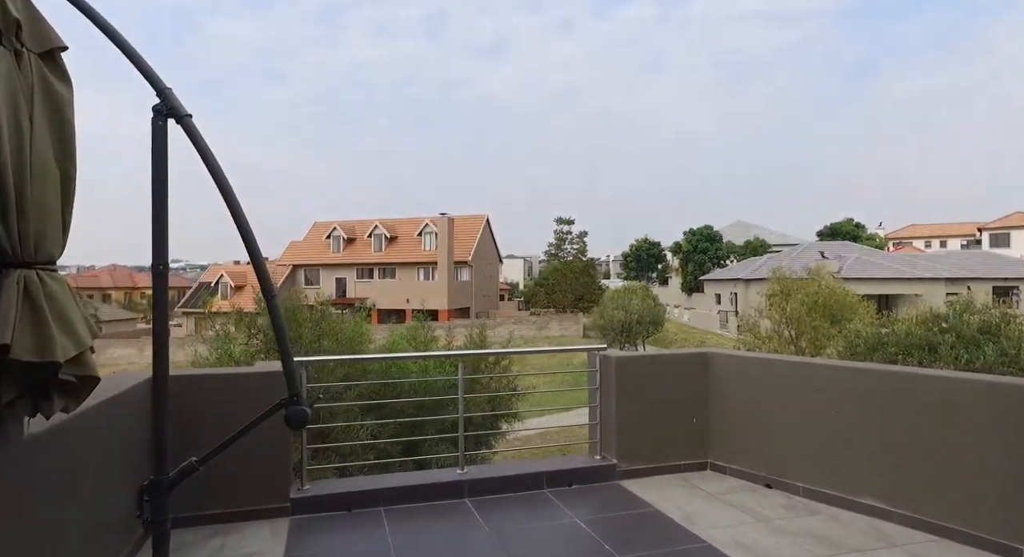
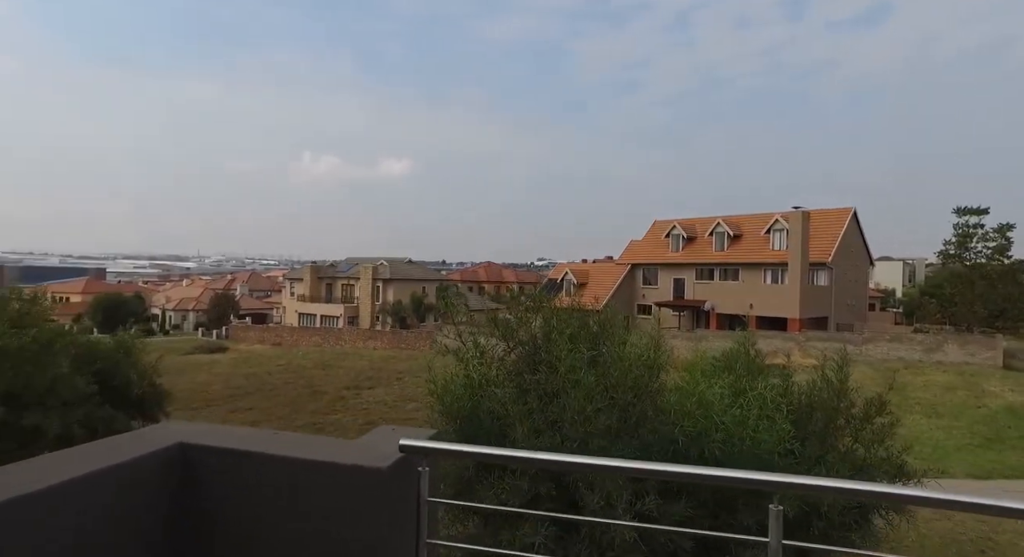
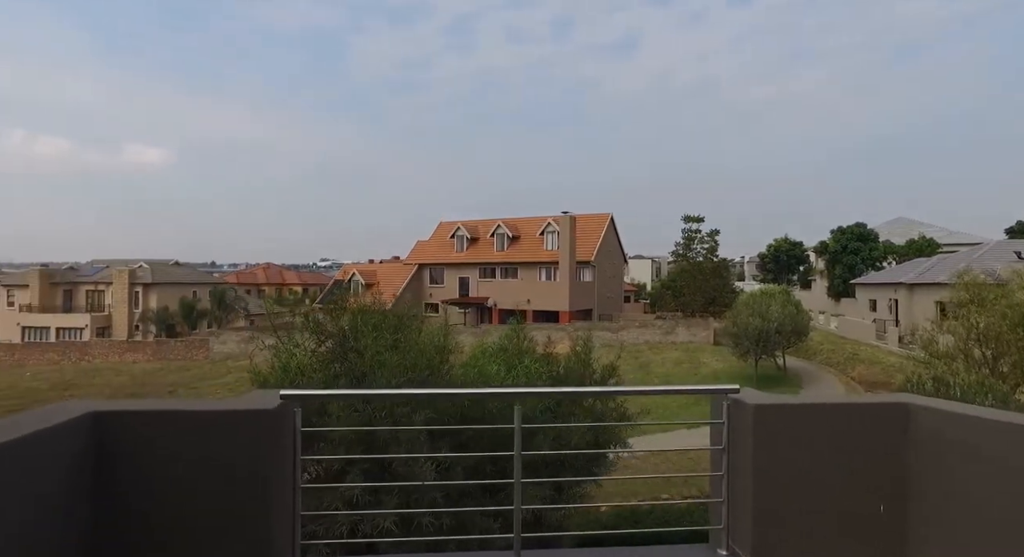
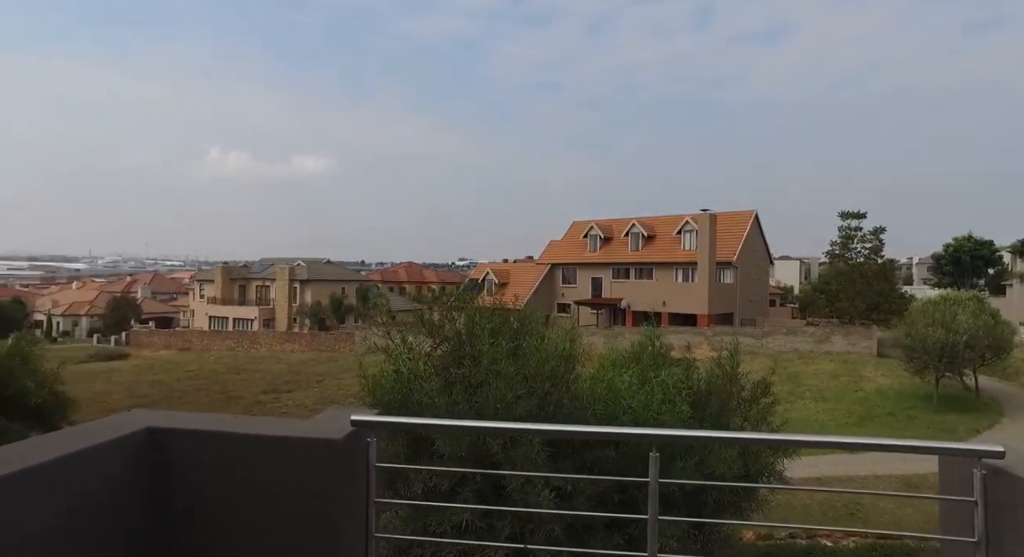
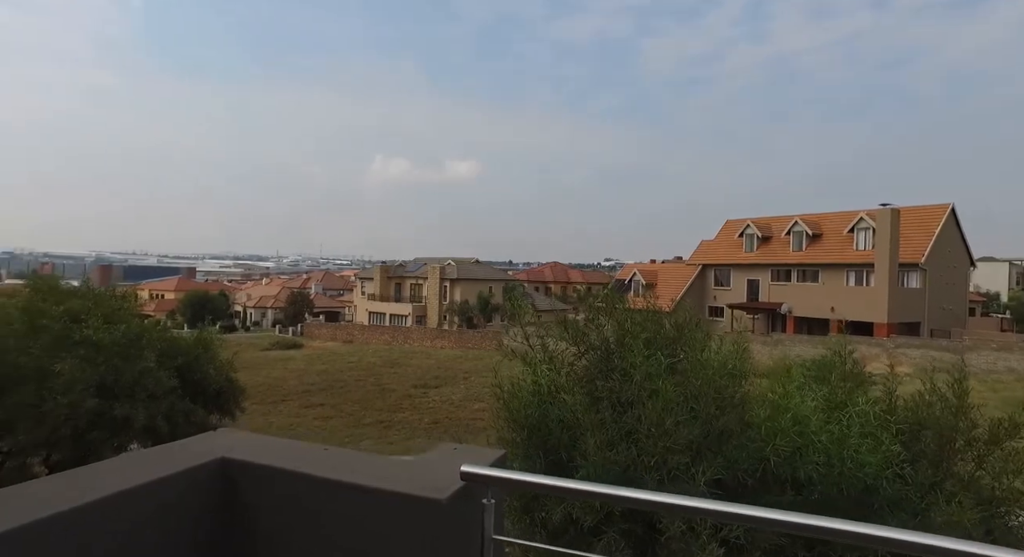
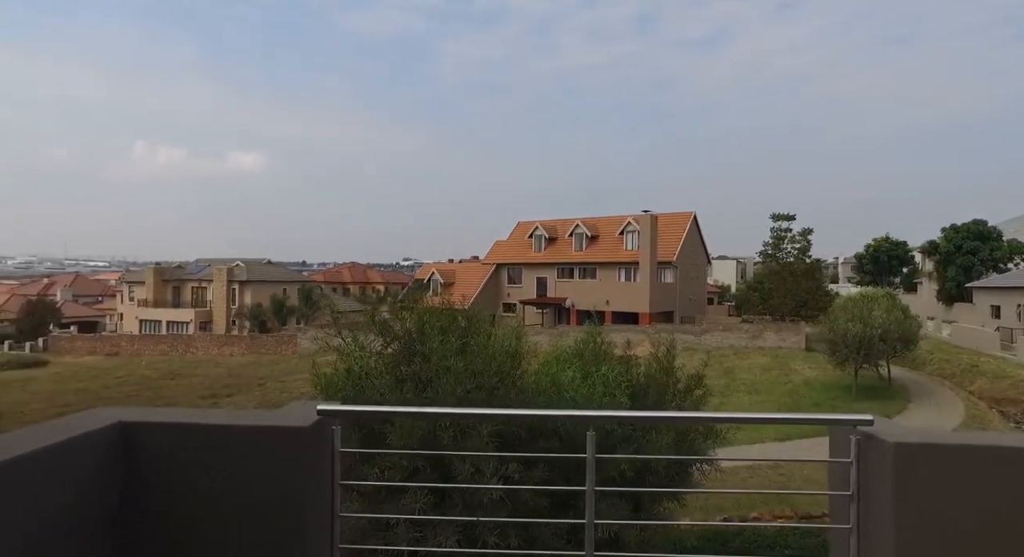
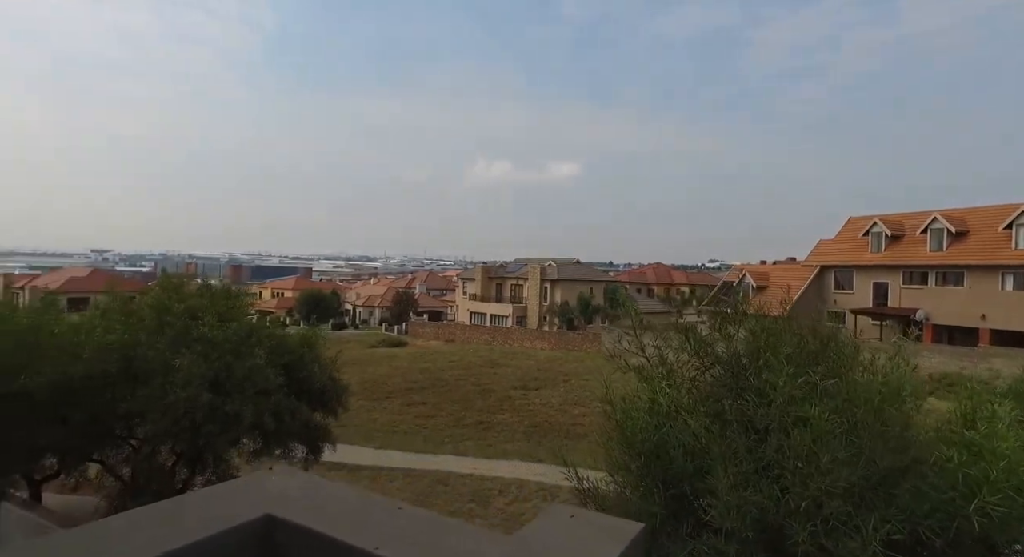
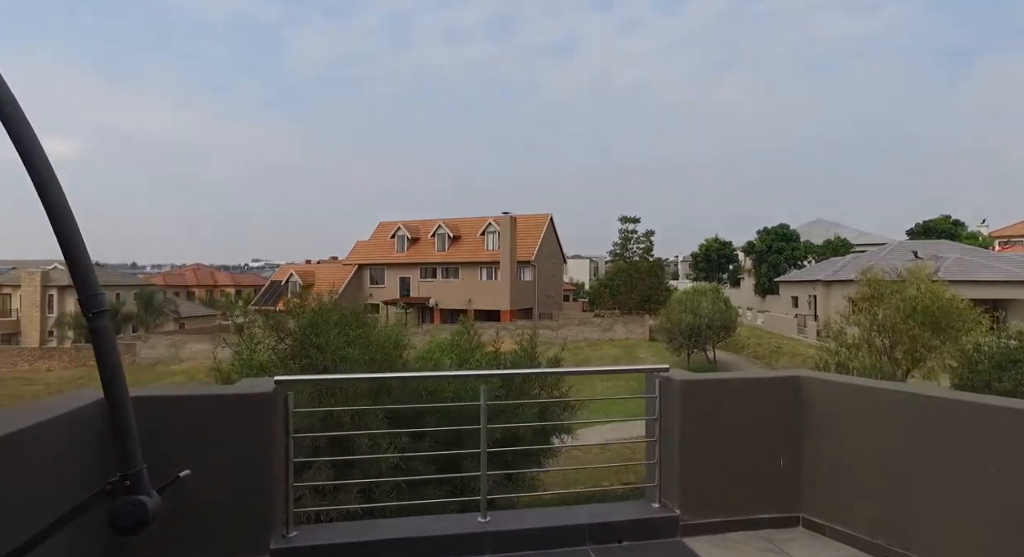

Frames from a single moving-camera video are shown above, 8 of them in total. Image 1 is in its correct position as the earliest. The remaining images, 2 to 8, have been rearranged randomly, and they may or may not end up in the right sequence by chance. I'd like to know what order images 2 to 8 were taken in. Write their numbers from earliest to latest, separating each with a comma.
8, 3, 6, 4, 2, 5, 7
